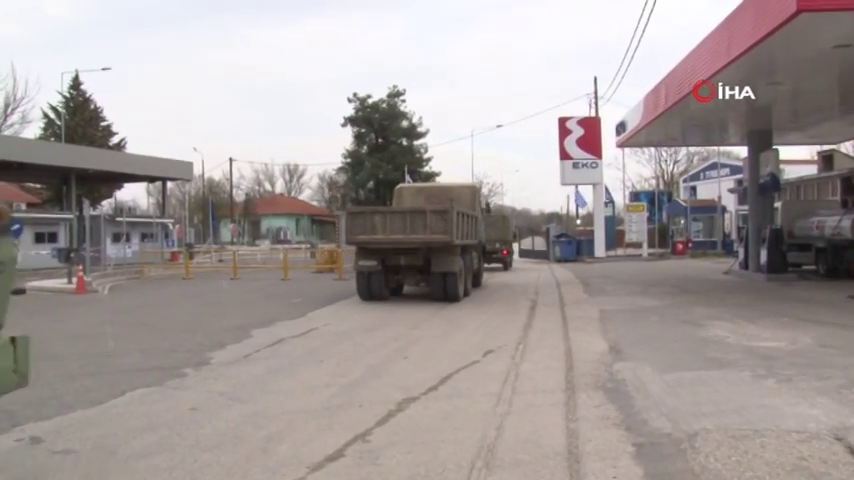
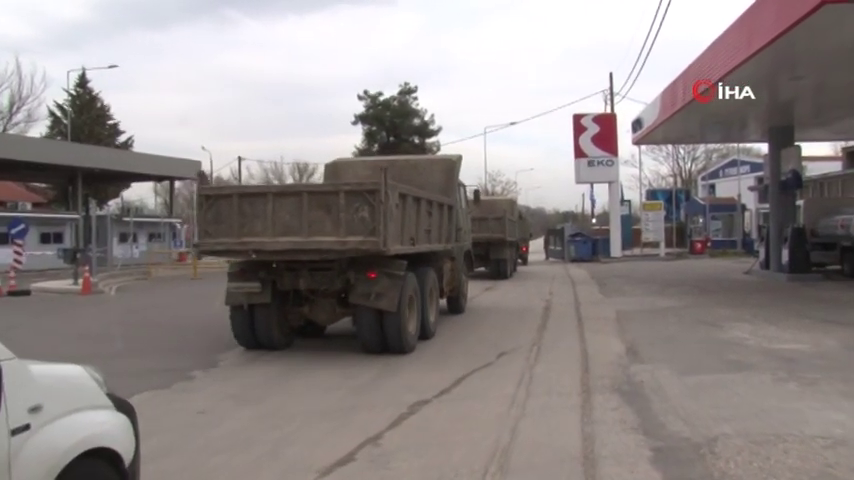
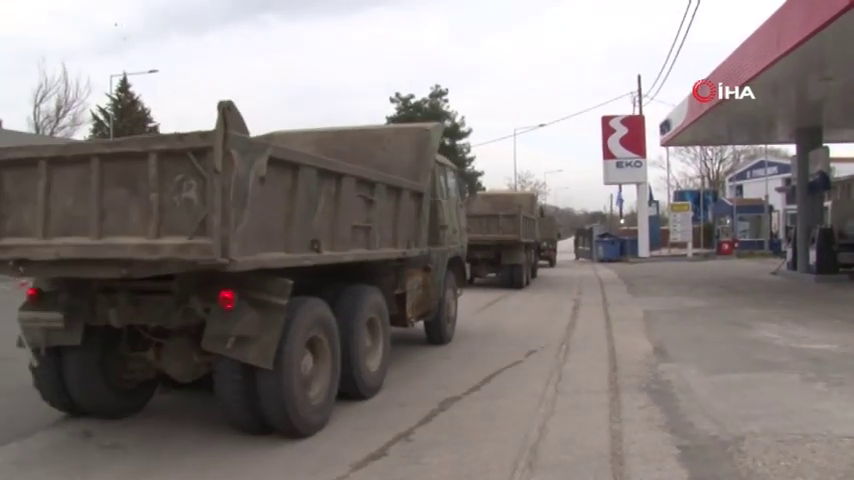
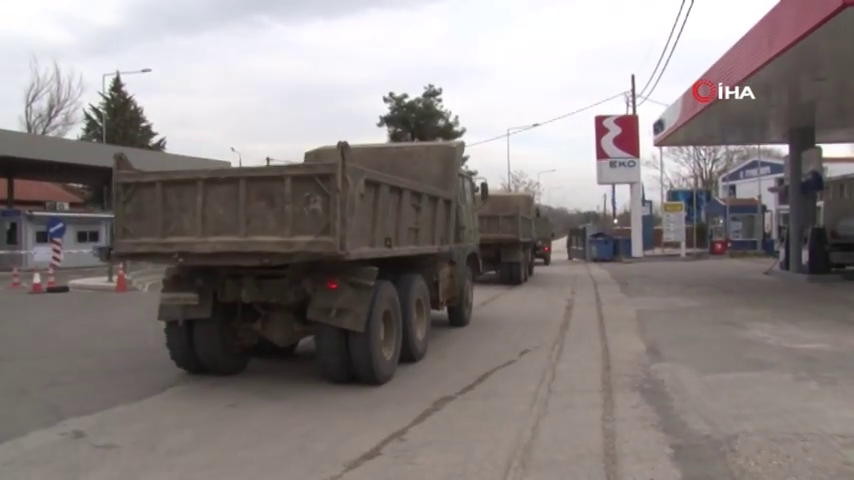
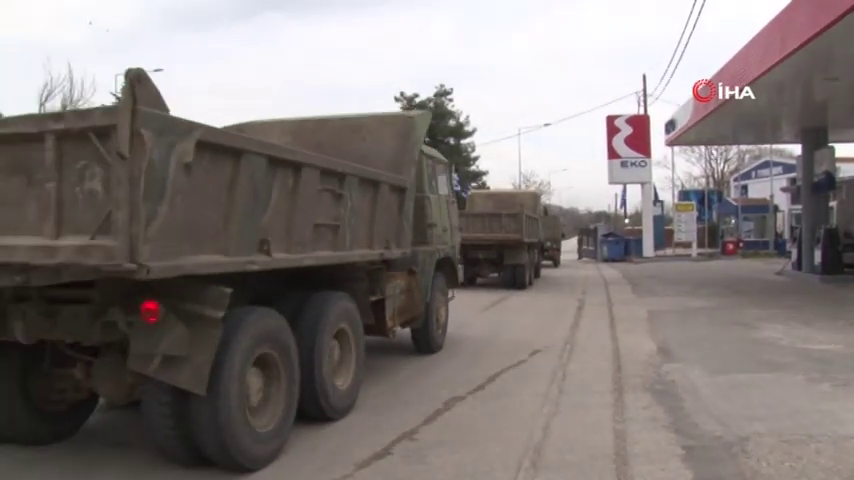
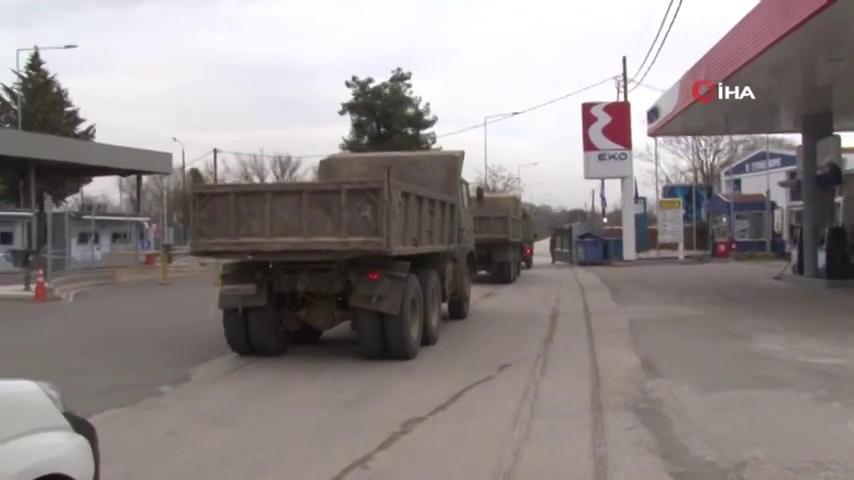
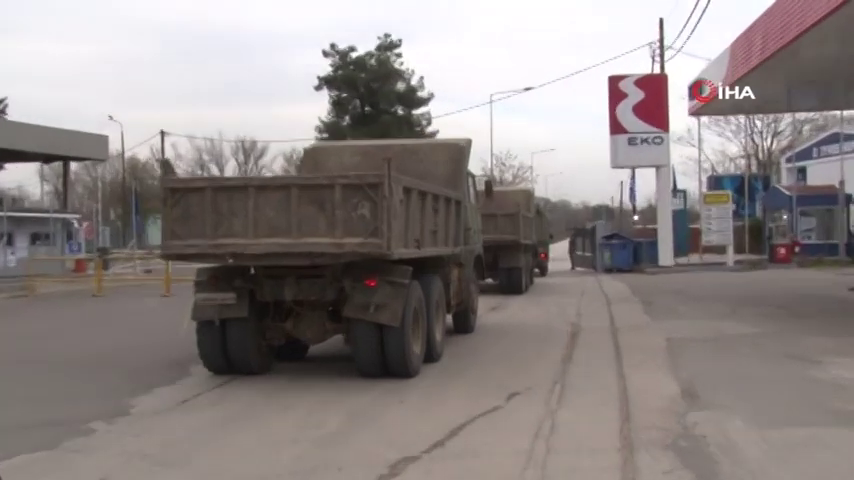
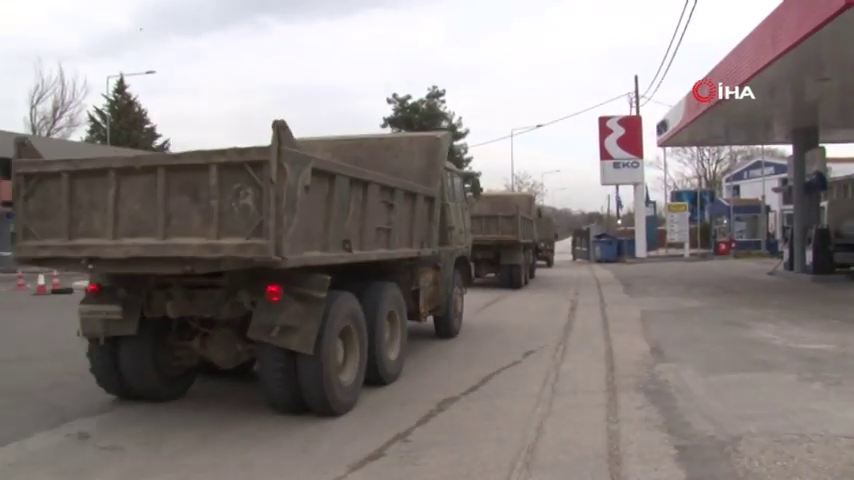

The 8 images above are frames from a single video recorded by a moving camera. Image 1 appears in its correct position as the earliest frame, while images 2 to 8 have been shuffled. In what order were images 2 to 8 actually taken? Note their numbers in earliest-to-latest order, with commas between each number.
5, 3, 8, 4, 2, 6, 7
